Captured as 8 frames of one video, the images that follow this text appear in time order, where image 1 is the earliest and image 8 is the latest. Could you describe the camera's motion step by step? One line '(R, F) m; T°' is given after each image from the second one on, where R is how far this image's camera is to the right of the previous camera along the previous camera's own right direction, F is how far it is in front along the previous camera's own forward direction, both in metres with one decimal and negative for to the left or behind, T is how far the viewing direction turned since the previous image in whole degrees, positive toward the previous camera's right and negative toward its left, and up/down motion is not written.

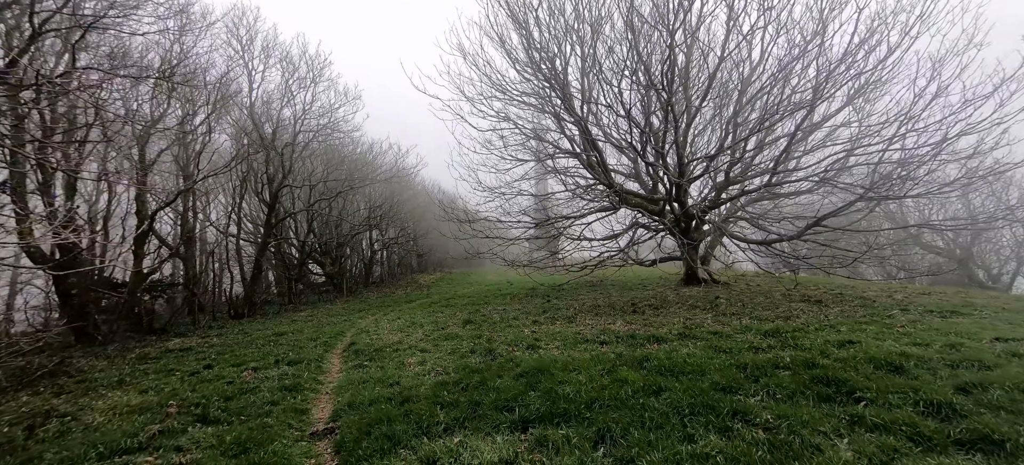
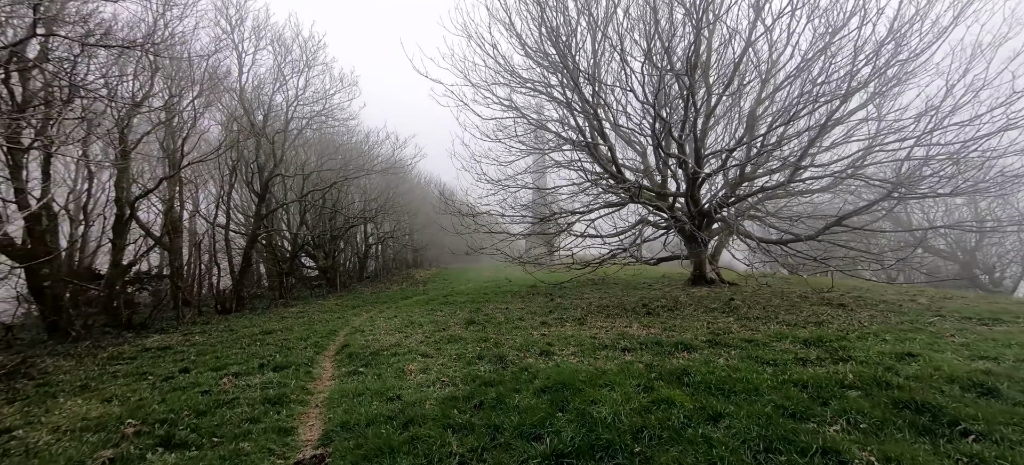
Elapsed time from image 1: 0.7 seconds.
(-0.3, +0.7) m; +1°
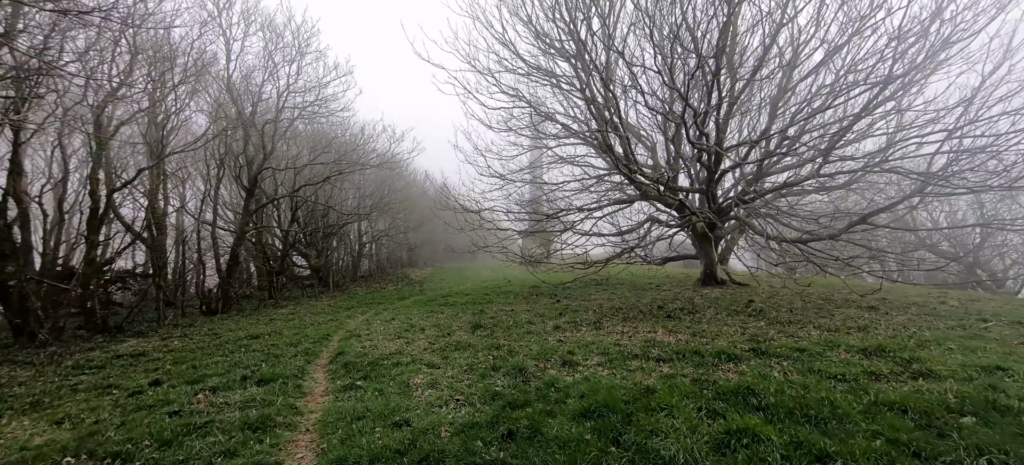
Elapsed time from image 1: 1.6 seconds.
(-0.3, +0.7) m; +1°
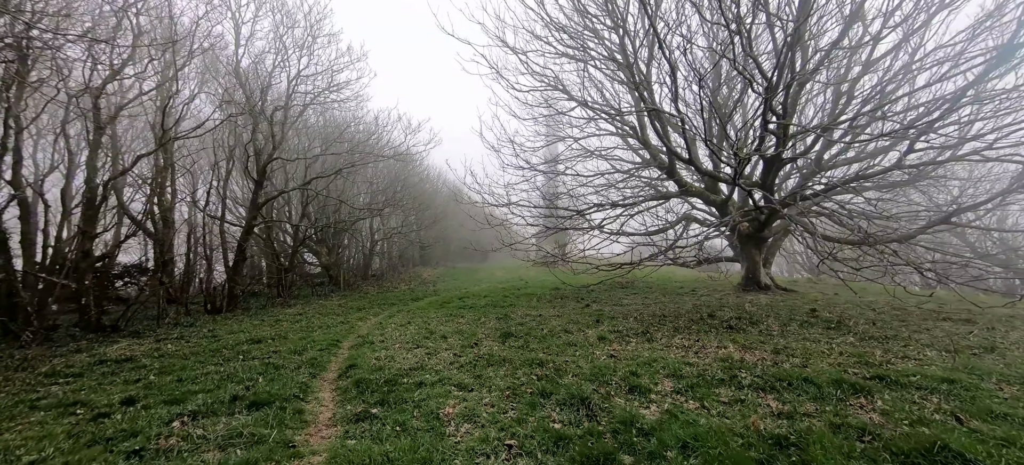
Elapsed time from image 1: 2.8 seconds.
(-0.4, +1.1) m; -1°
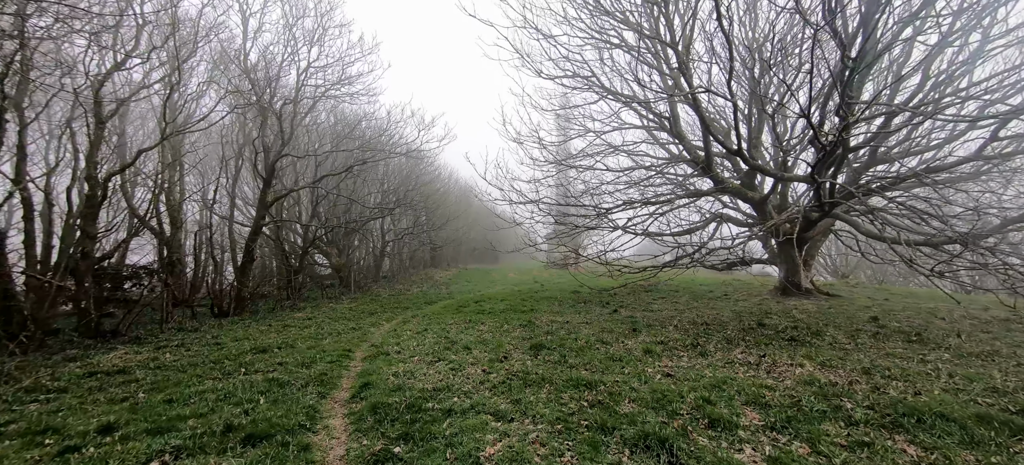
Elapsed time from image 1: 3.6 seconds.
(-0.3, +0.8) m; -1°
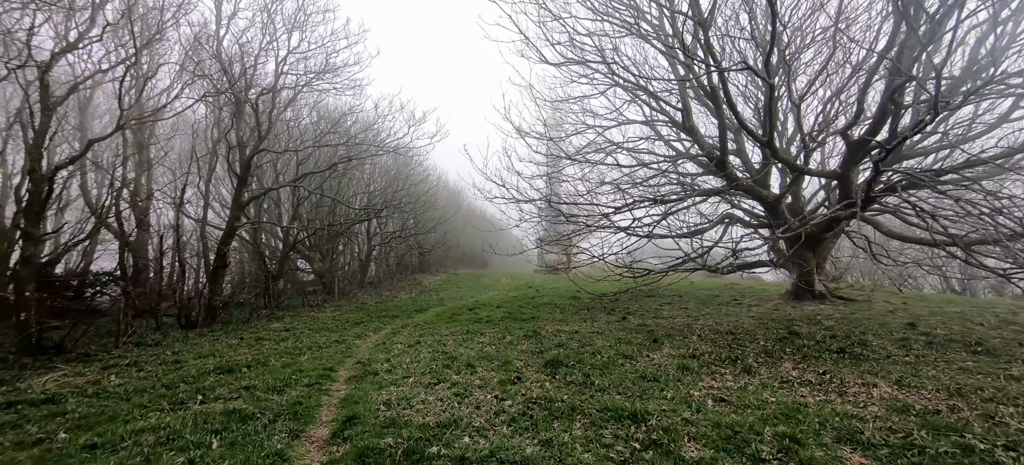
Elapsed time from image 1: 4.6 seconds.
(-0.3, +0.9) m; +2°
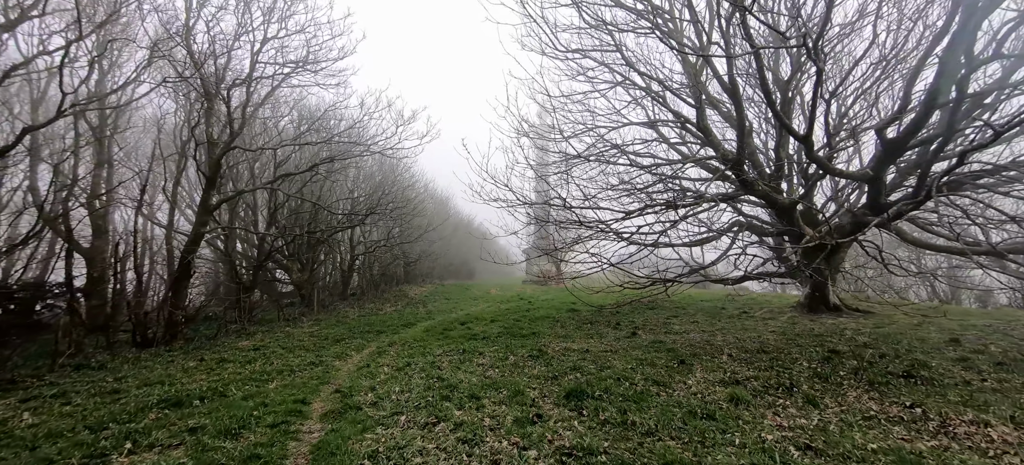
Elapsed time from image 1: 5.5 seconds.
(-0.3, +0.9) m; +2°
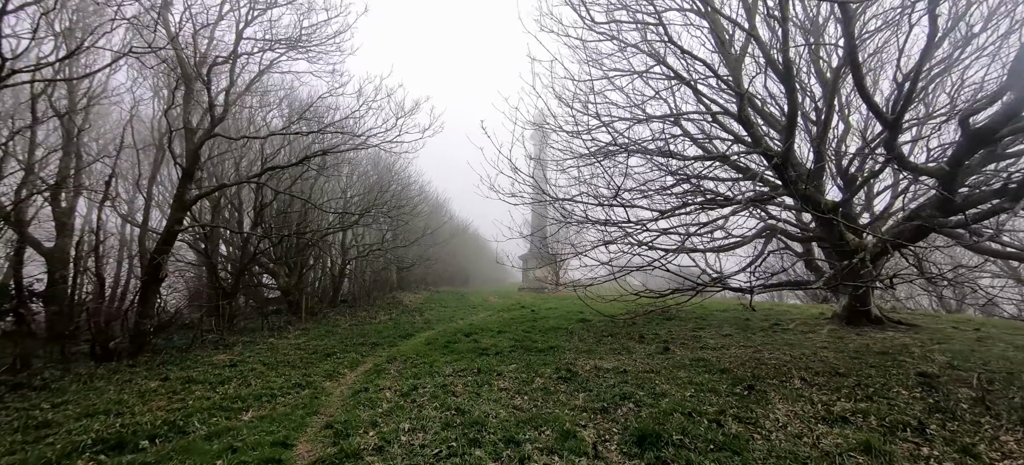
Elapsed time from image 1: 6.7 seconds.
(-0.5, +1.1) m; +1°
